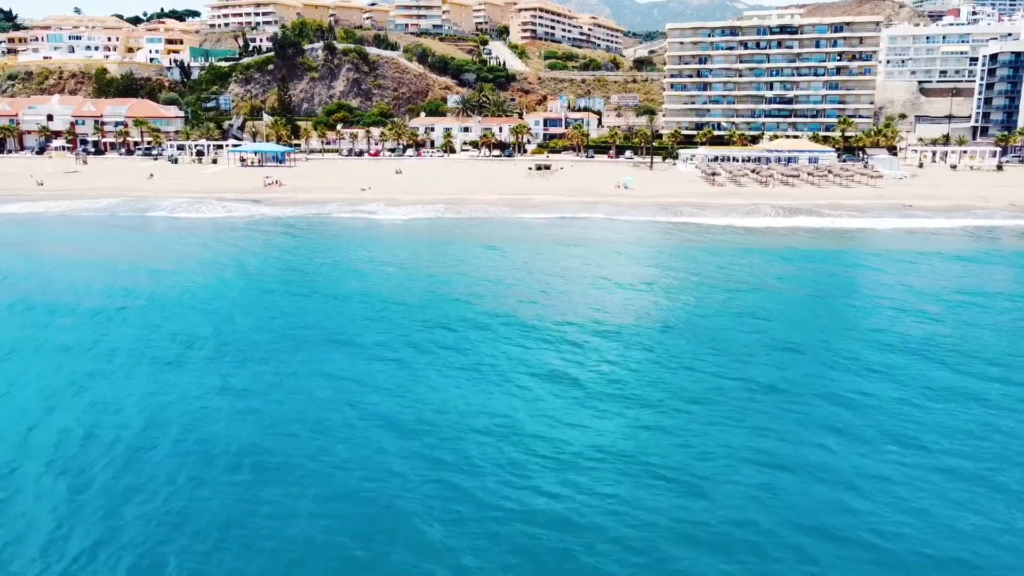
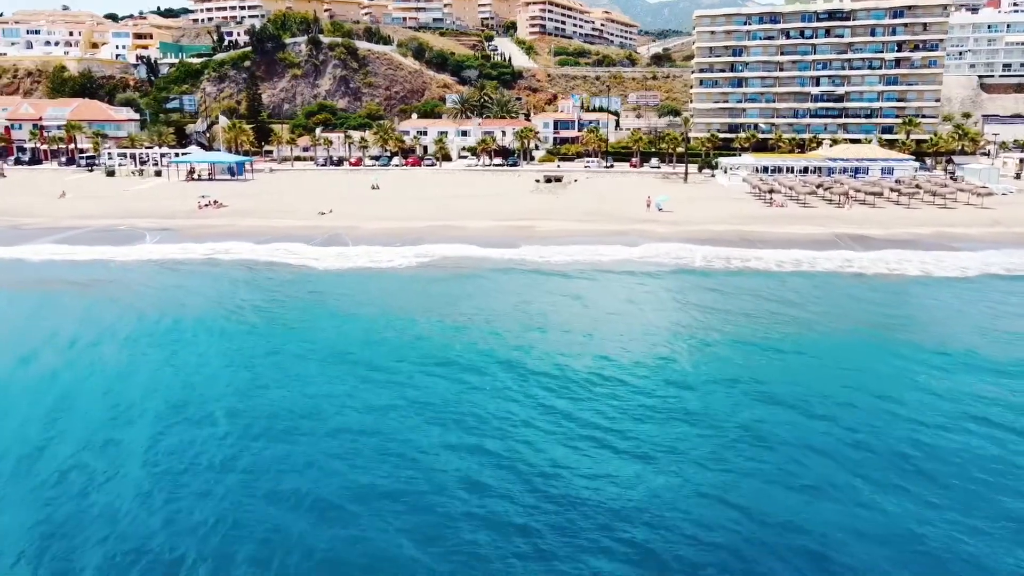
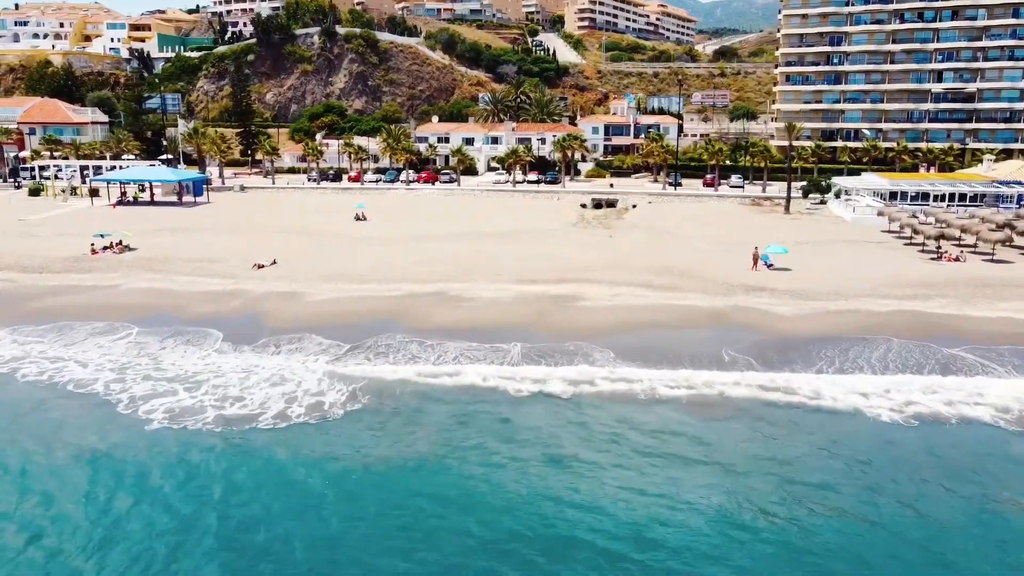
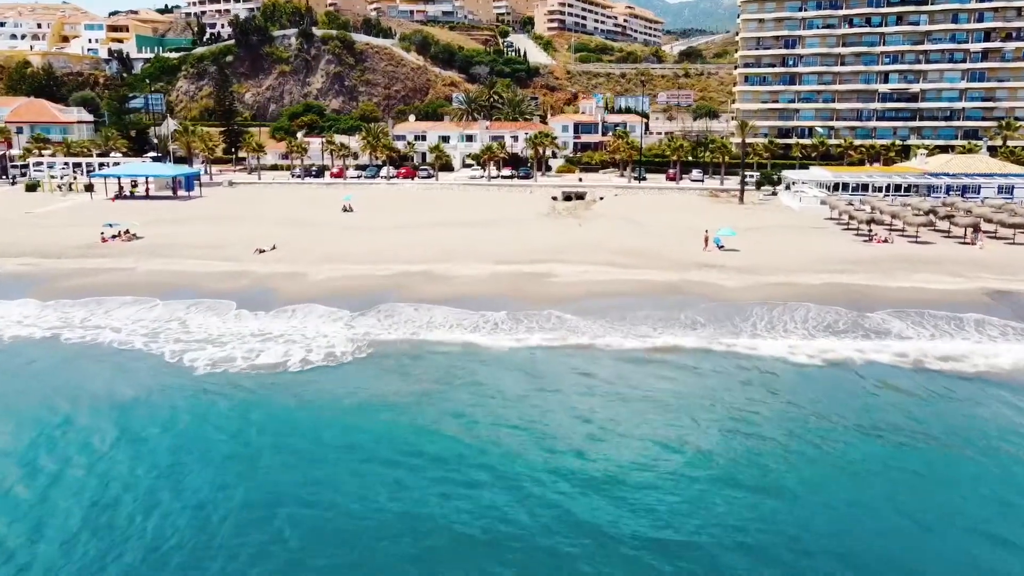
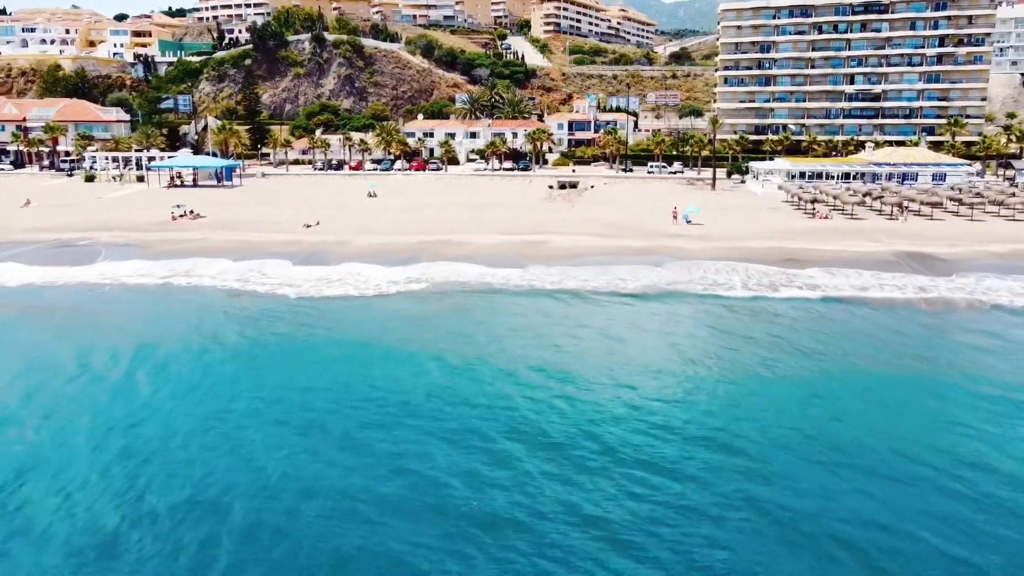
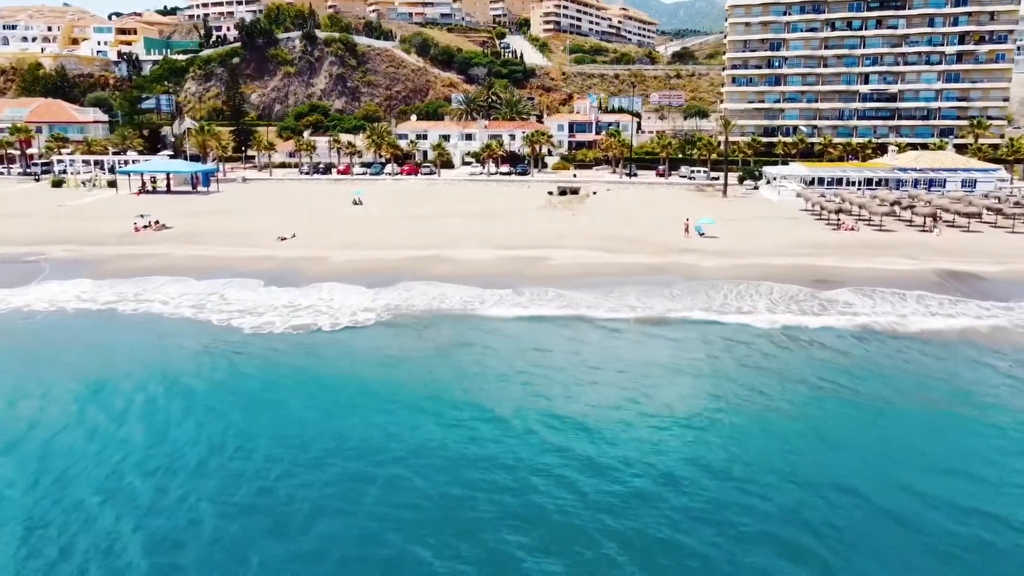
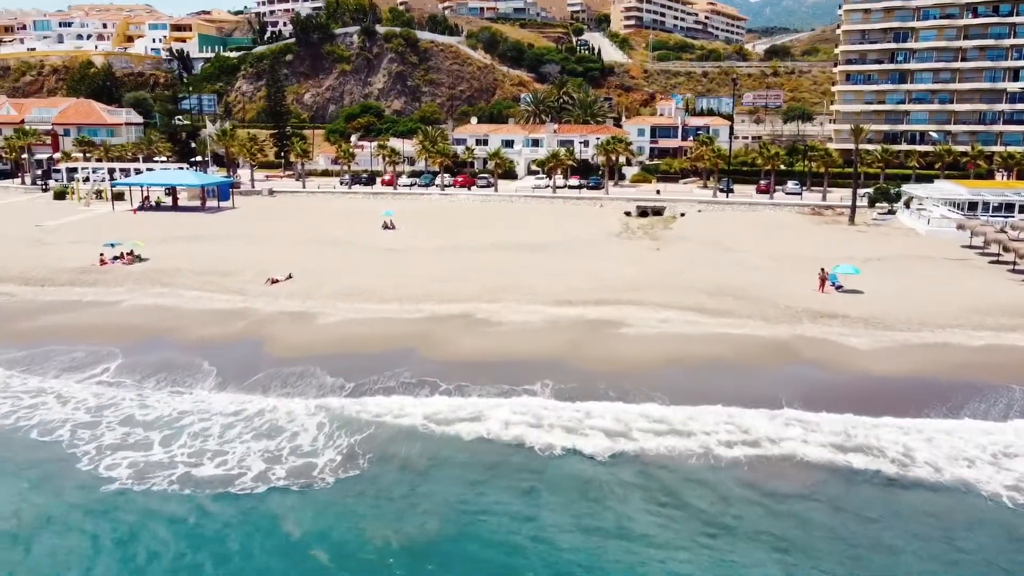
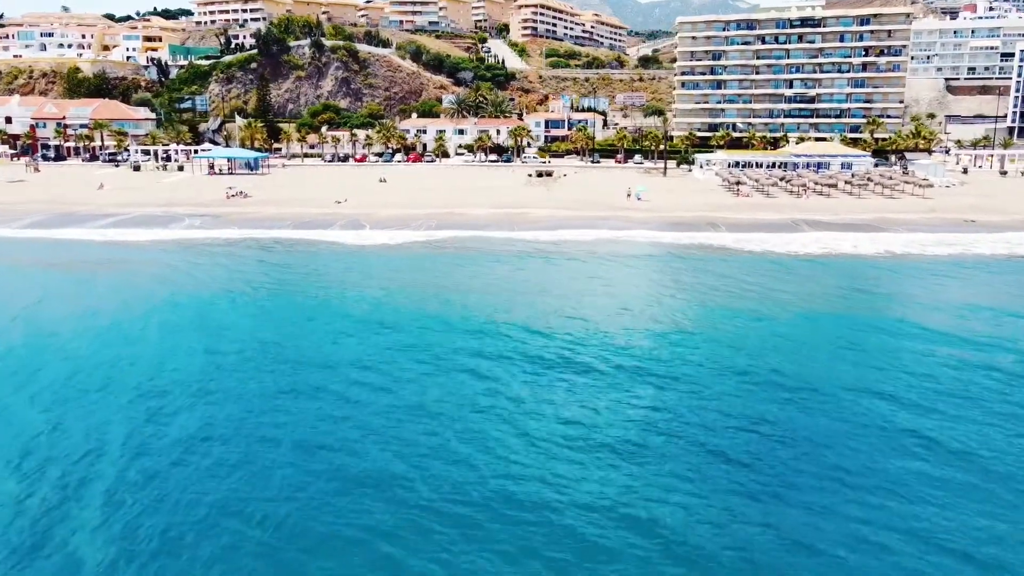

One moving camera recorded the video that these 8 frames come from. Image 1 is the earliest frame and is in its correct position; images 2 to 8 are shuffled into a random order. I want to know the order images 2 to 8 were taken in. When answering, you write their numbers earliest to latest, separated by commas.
8, 2, 5, 6, 4, 3, 7
